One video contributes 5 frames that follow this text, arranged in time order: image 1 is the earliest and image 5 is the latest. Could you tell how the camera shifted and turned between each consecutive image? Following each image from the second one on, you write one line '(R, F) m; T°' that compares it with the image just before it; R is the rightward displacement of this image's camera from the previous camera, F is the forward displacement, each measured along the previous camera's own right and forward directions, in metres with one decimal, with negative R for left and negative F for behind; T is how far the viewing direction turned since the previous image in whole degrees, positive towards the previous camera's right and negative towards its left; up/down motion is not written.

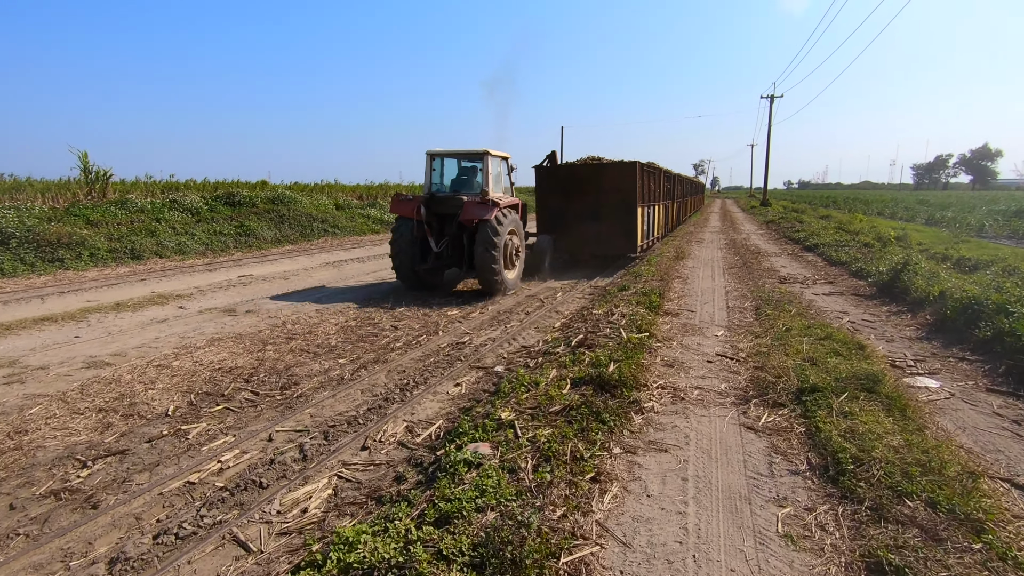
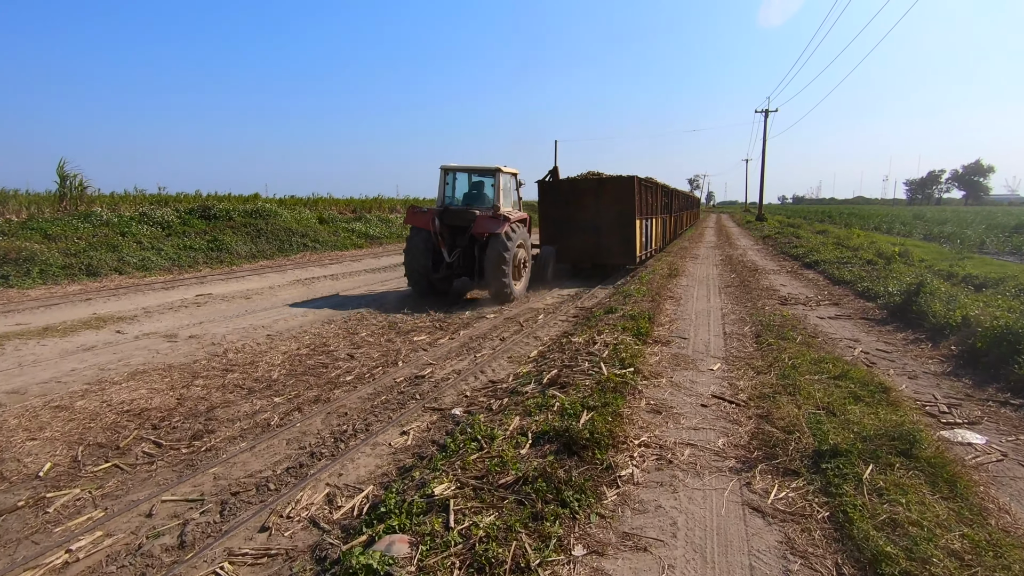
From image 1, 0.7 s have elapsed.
(+0.3, +0.8) m; 0°
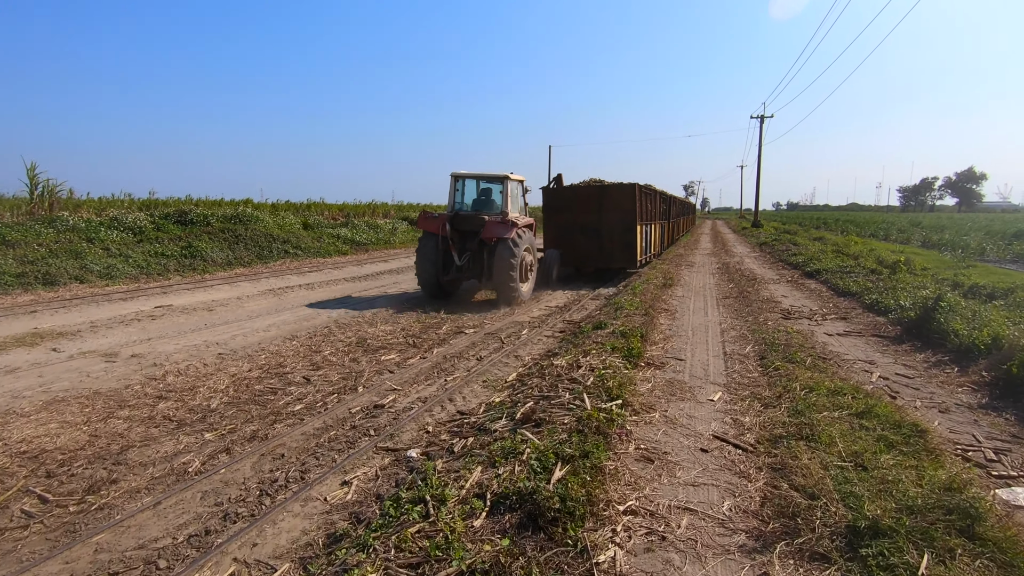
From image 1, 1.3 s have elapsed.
(+0.2, +0.7) m; 0°
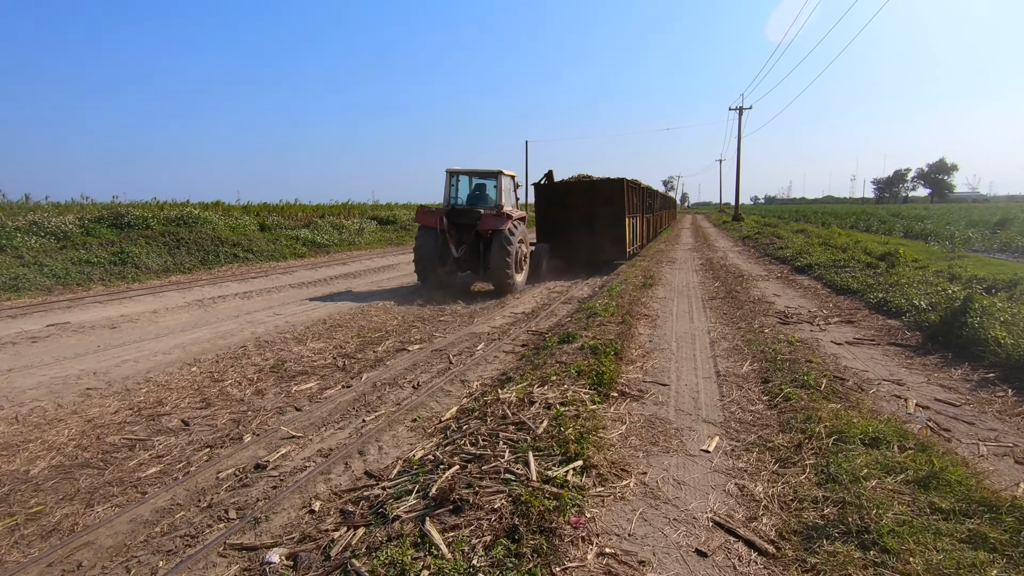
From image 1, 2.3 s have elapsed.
(+0.4, +1.3) m; +2°
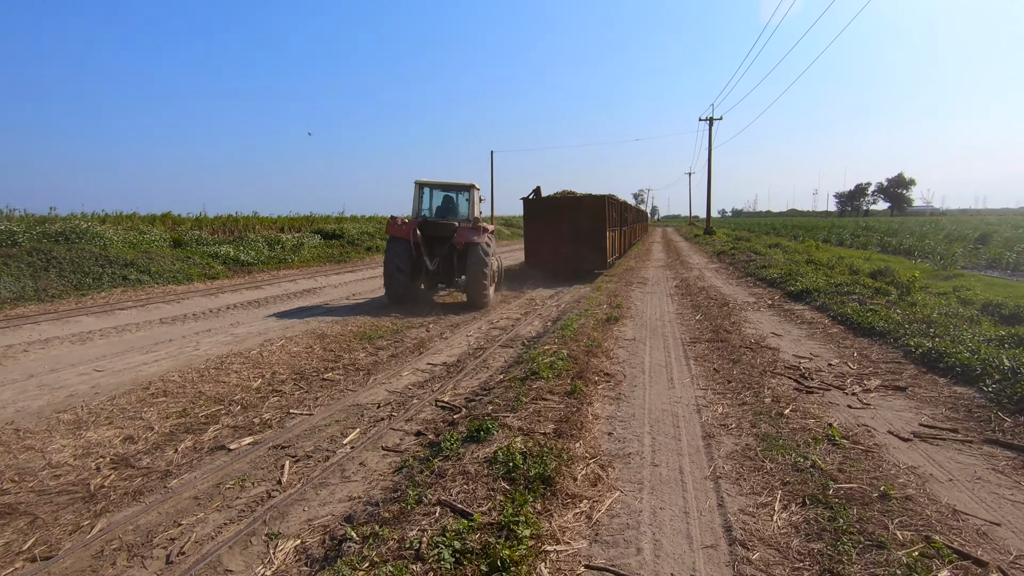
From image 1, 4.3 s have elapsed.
(+0.7, +2.4) m; +3°
